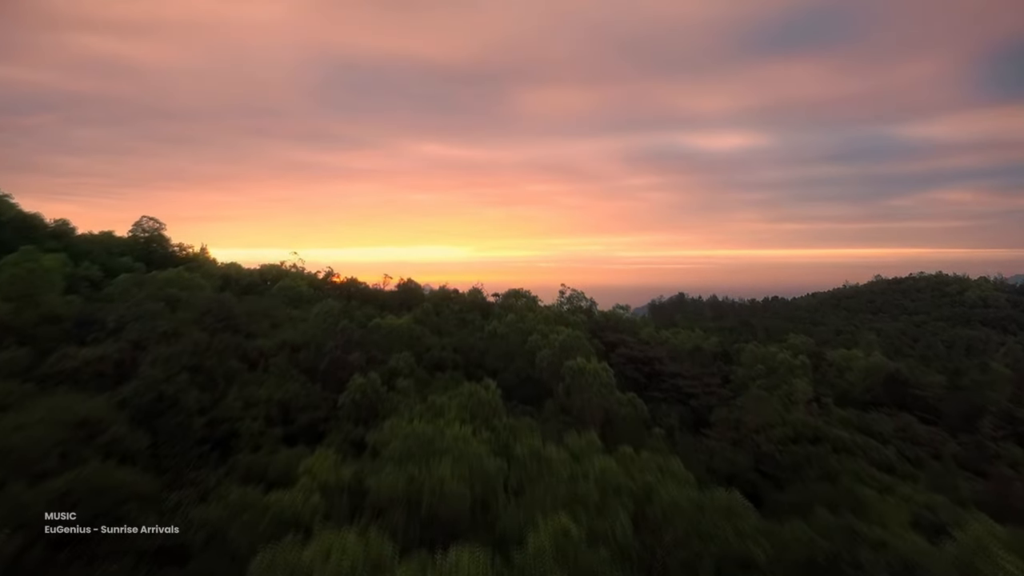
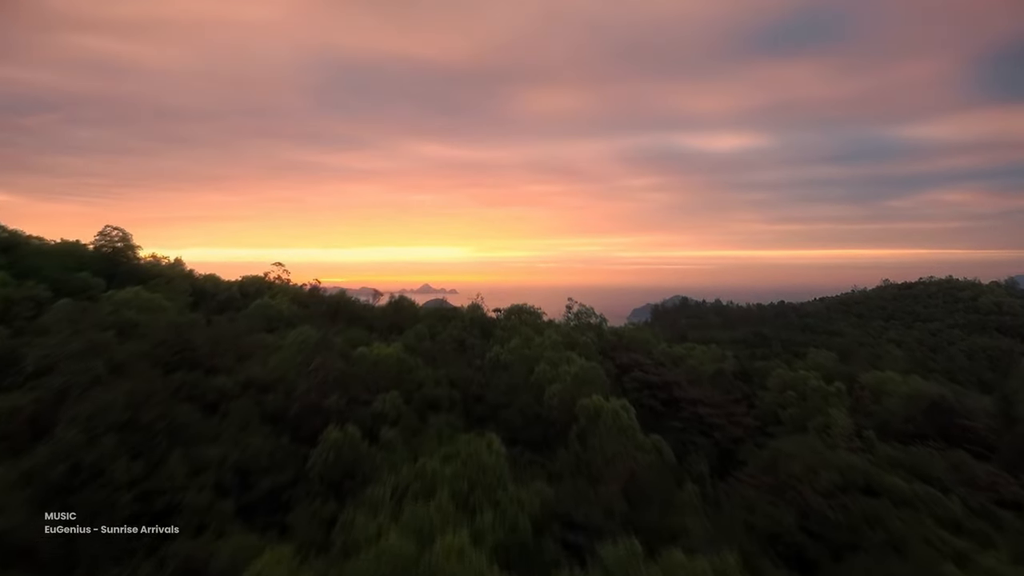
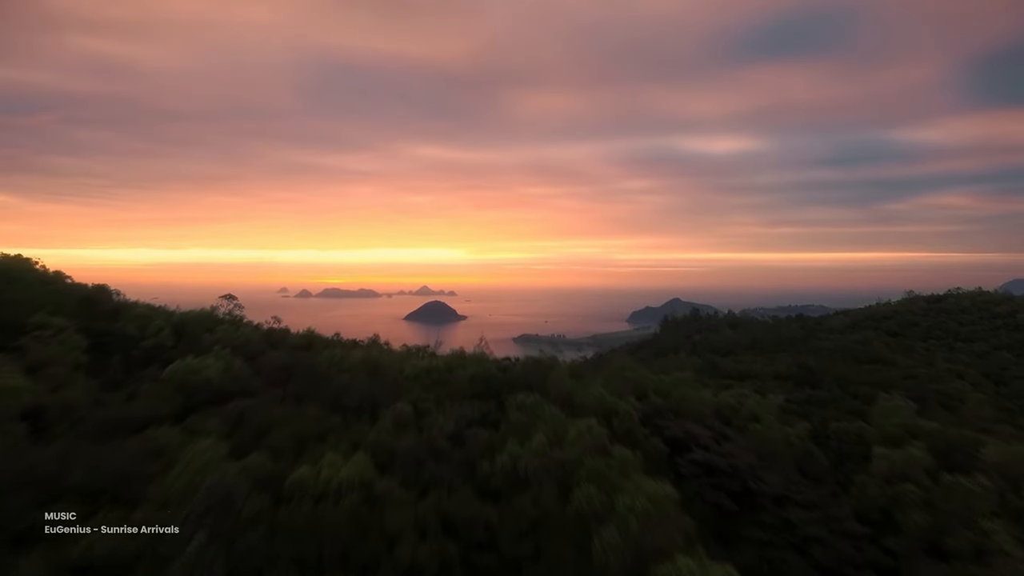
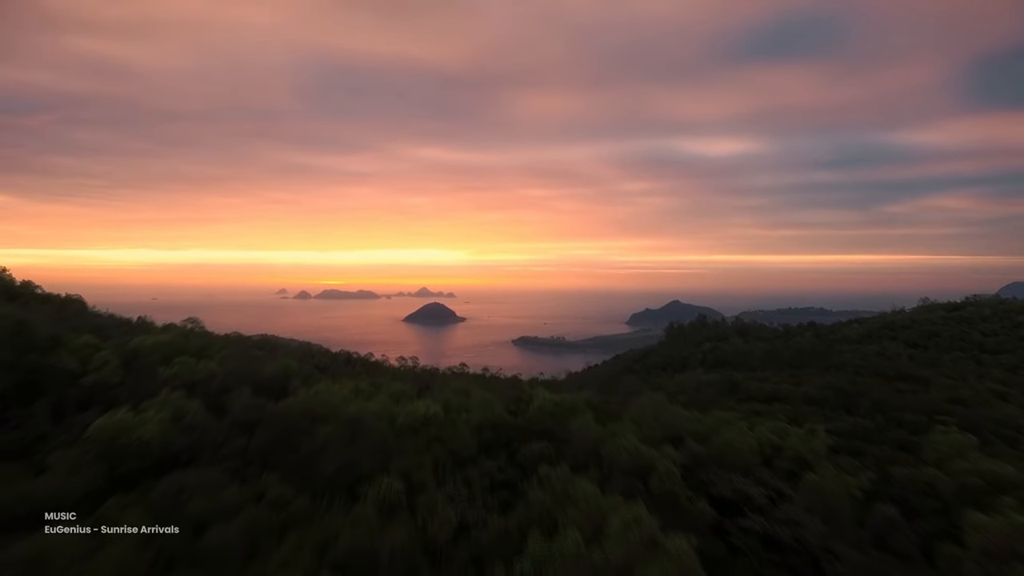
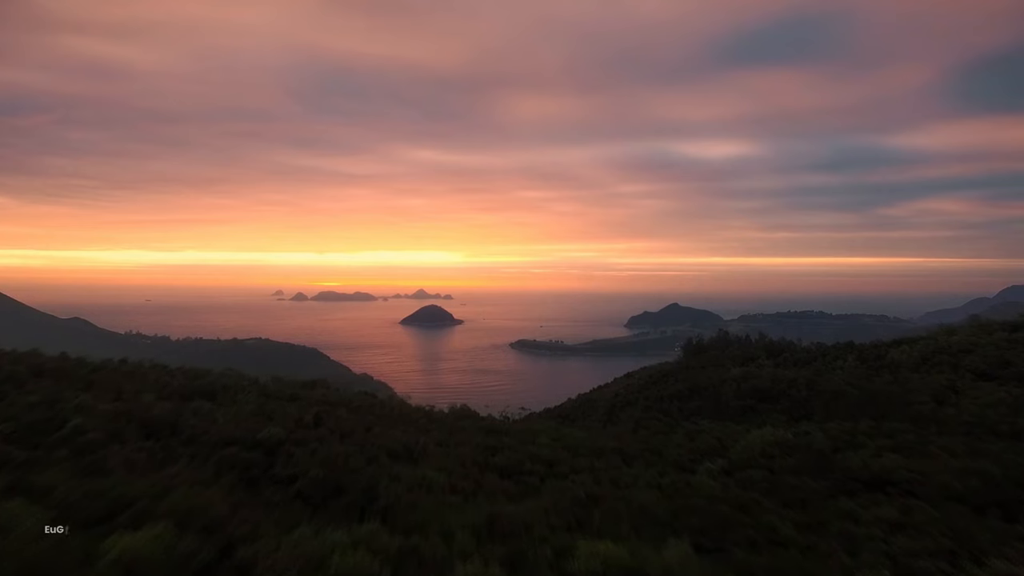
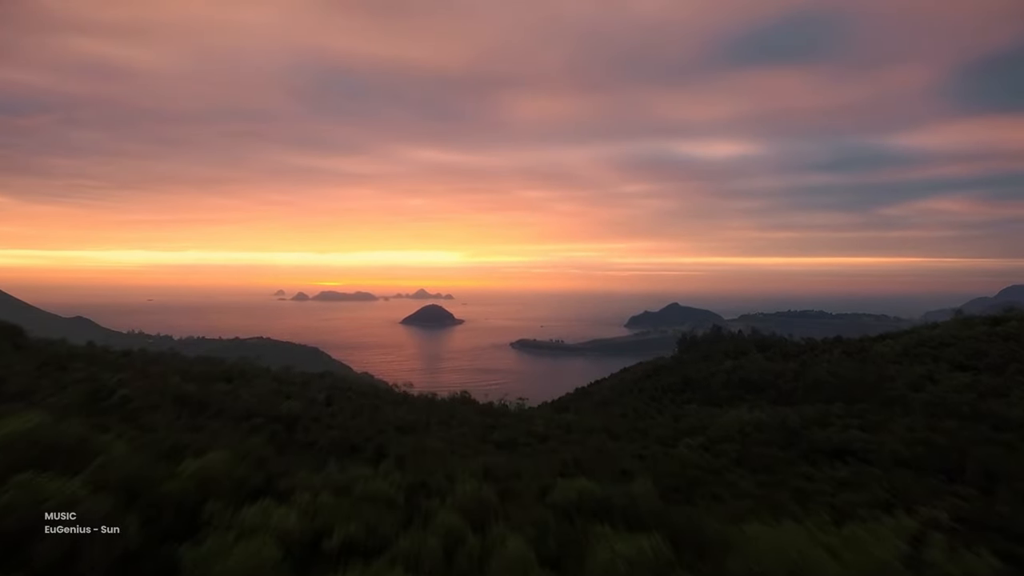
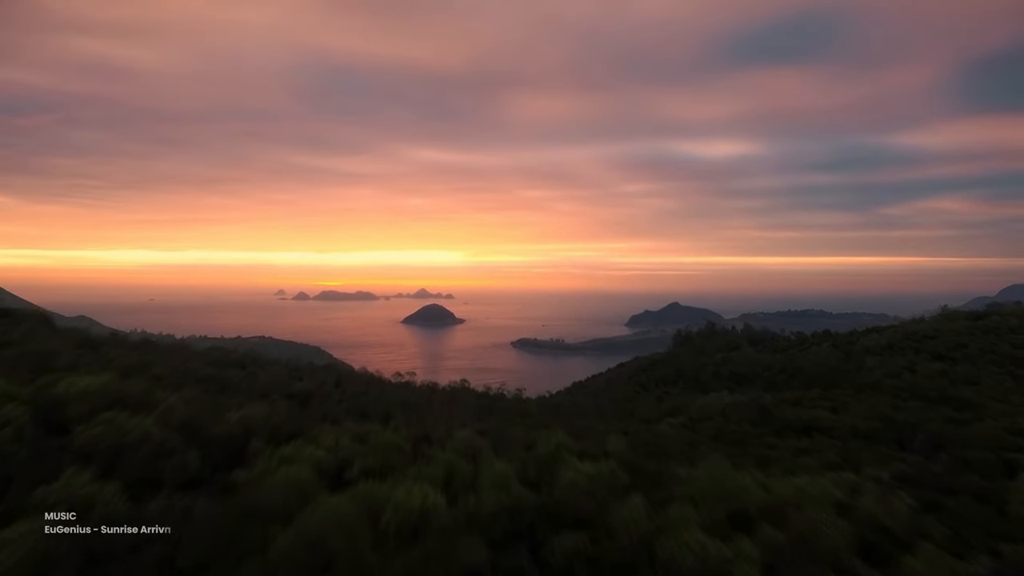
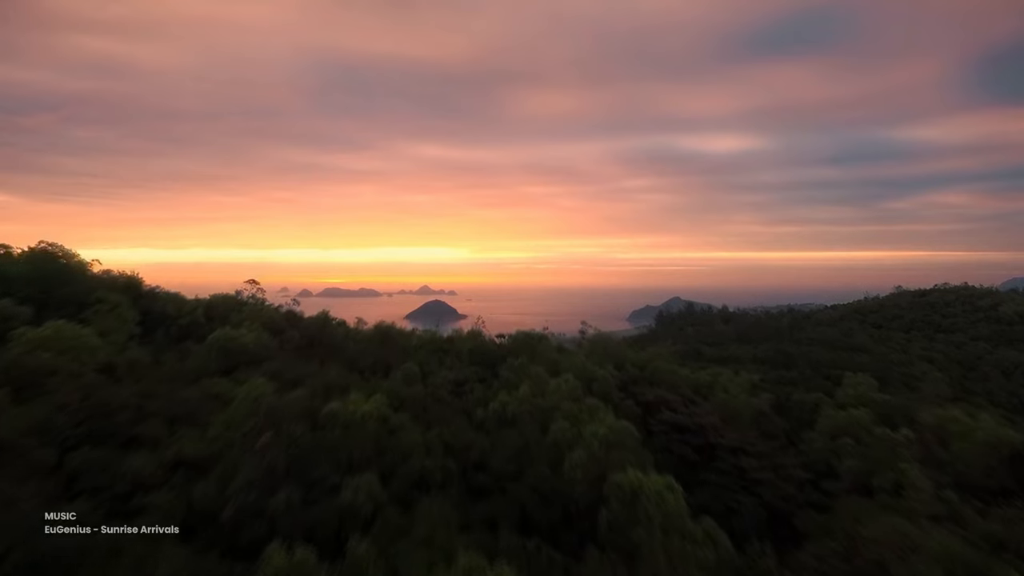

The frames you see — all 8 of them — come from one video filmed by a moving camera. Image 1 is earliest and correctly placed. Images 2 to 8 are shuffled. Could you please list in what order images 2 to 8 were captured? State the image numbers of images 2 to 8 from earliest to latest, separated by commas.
2, 8, 3, 4, 7, 6, 5
